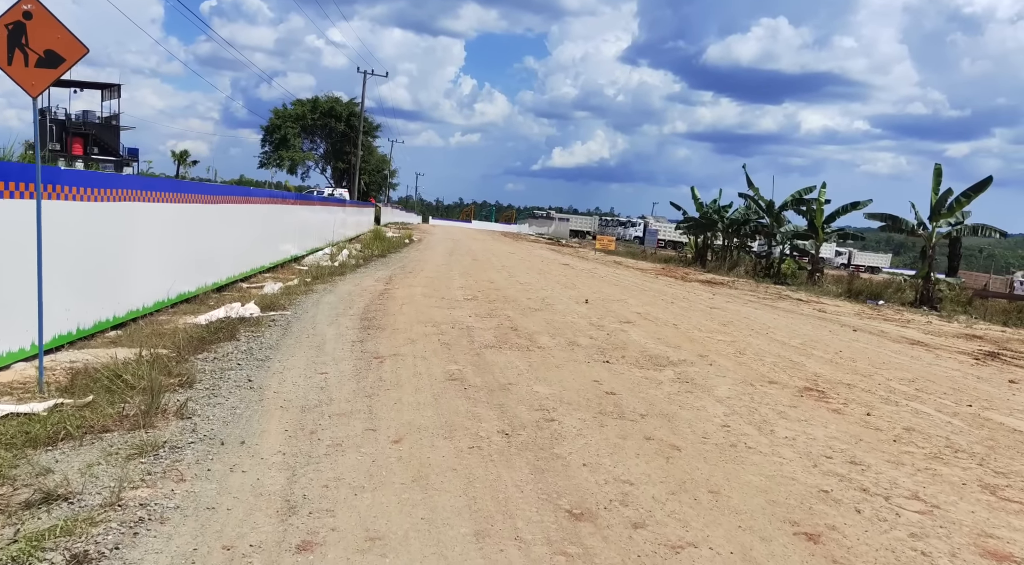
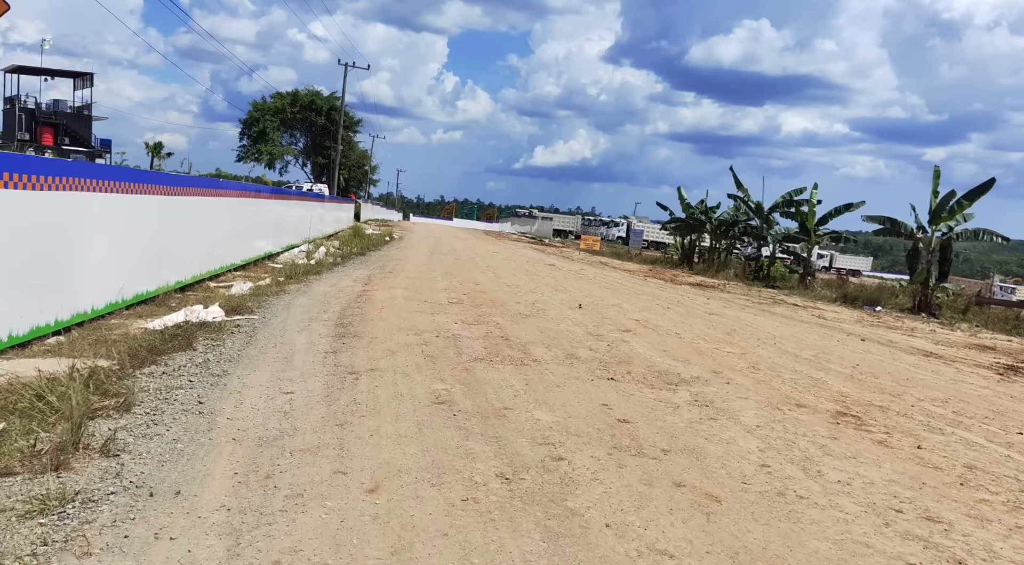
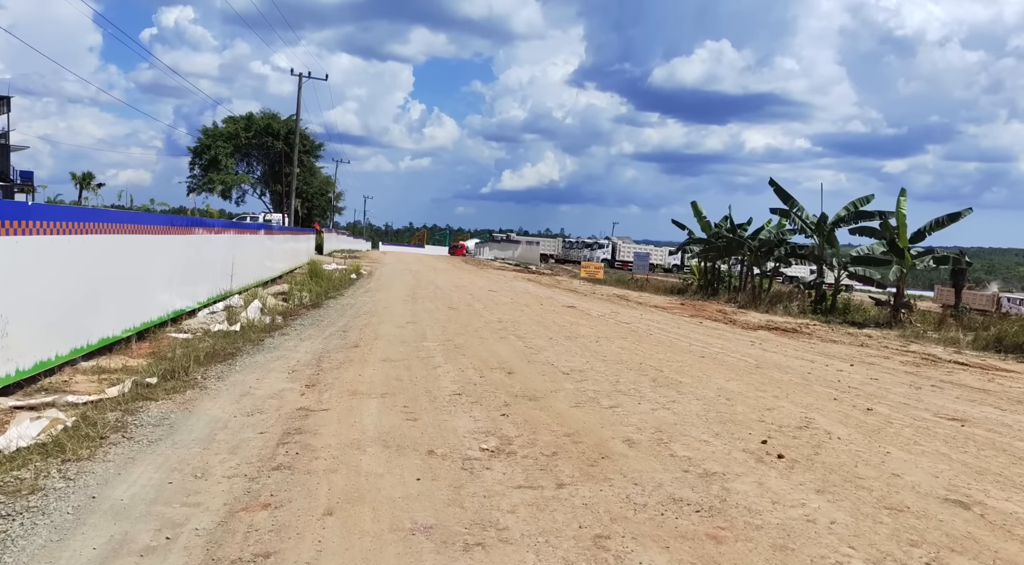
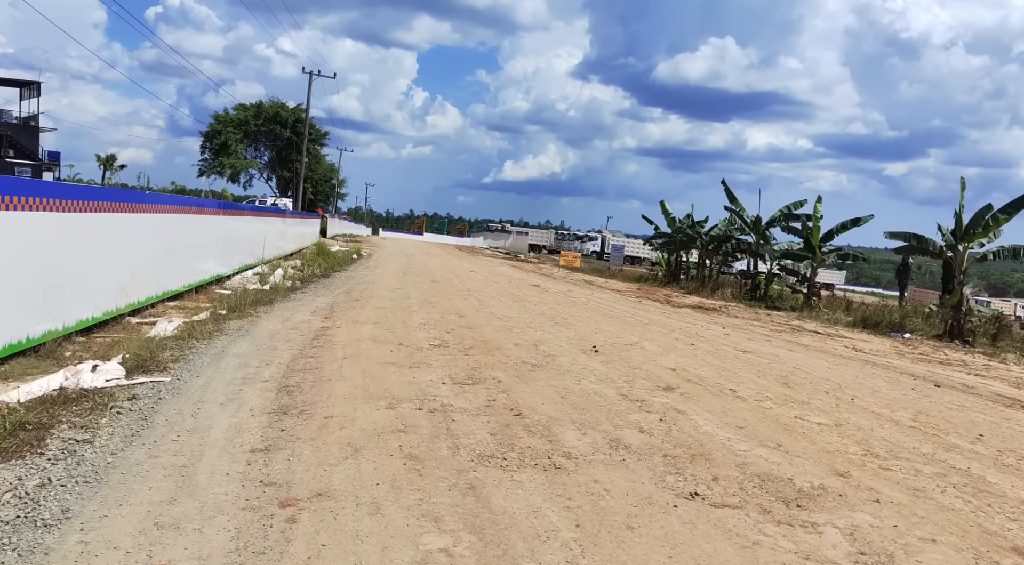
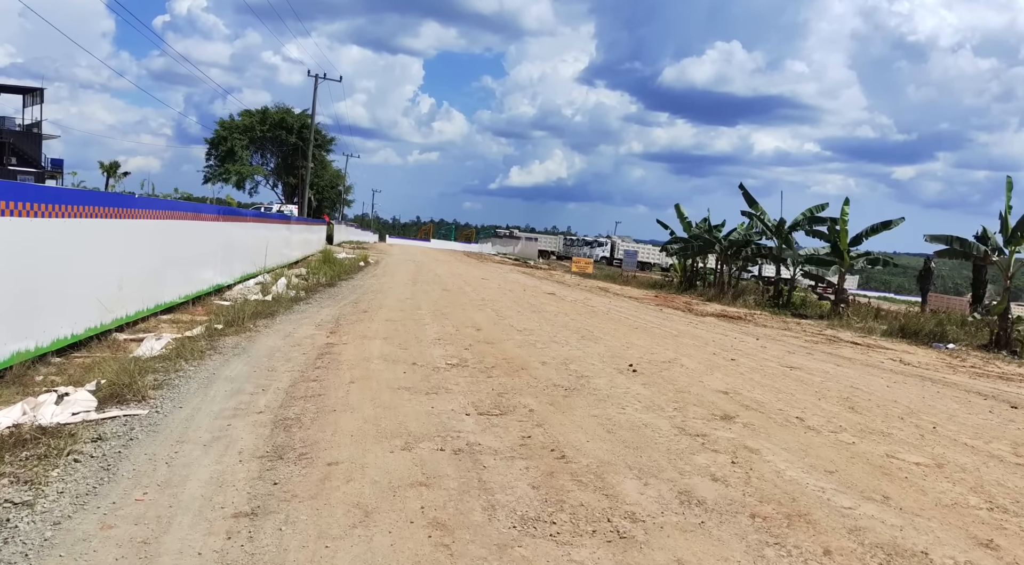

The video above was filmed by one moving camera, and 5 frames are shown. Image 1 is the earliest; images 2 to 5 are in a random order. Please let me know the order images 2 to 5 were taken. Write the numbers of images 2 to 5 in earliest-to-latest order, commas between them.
2, 4, 5, 3
